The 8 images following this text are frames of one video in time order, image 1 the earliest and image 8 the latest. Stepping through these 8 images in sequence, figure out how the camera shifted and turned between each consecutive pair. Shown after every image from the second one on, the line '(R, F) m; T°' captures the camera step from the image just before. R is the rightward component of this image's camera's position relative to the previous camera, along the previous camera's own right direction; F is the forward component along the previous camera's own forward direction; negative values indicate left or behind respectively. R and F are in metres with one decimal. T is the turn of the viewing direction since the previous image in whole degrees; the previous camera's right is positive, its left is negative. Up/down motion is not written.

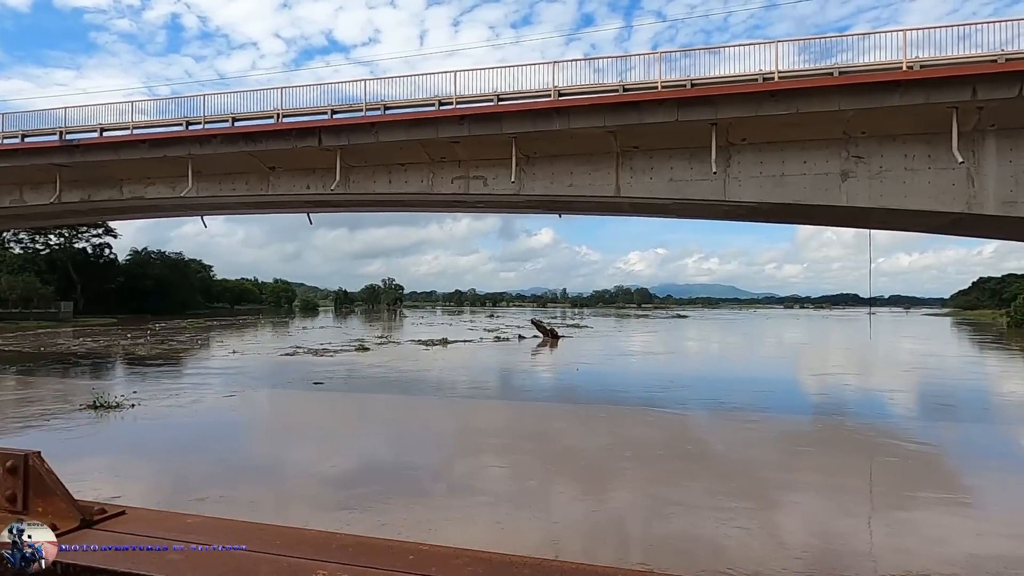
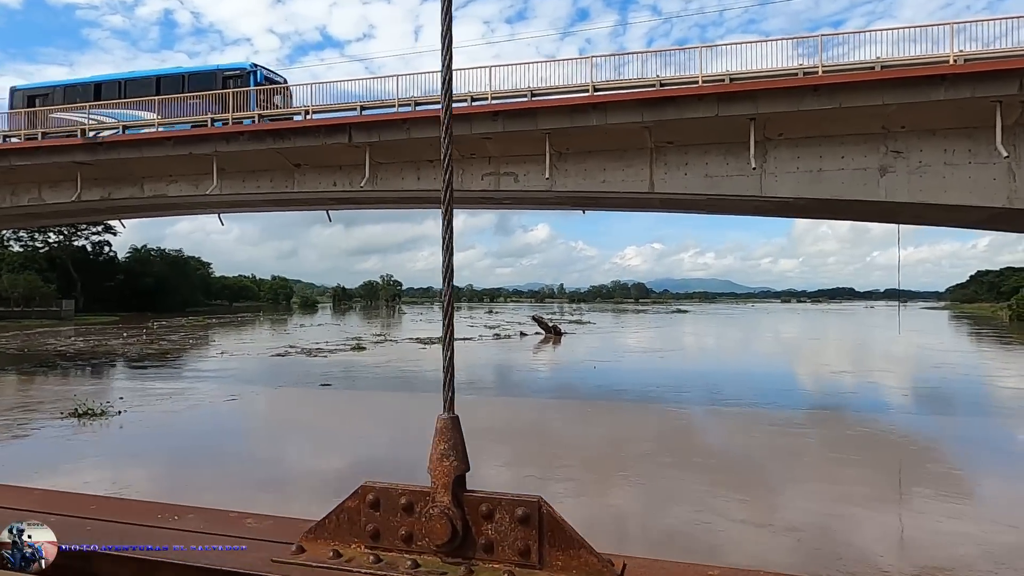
(-0.8, +0.1) m; 0°
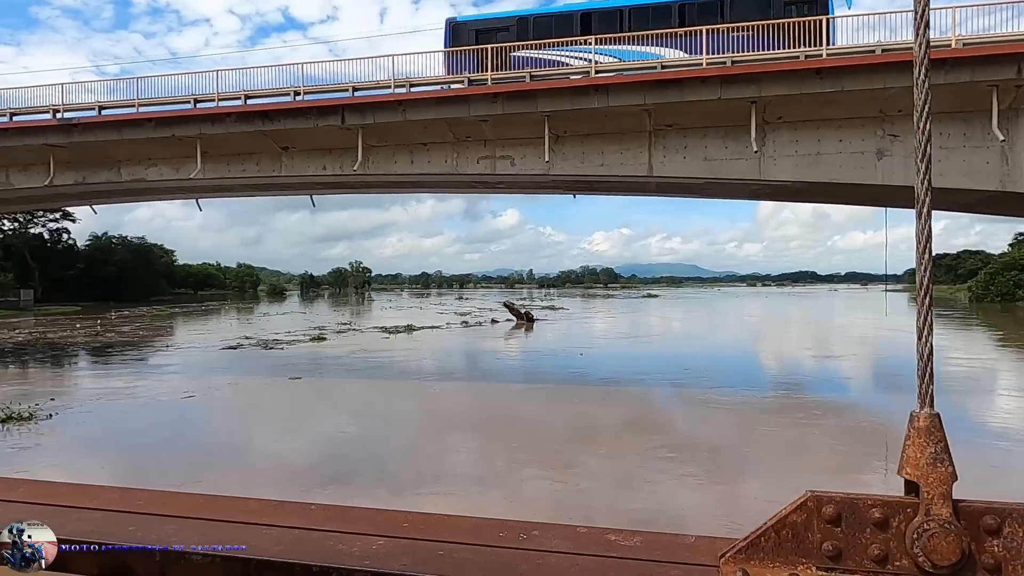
(-0.7, +0.2) m; +3°
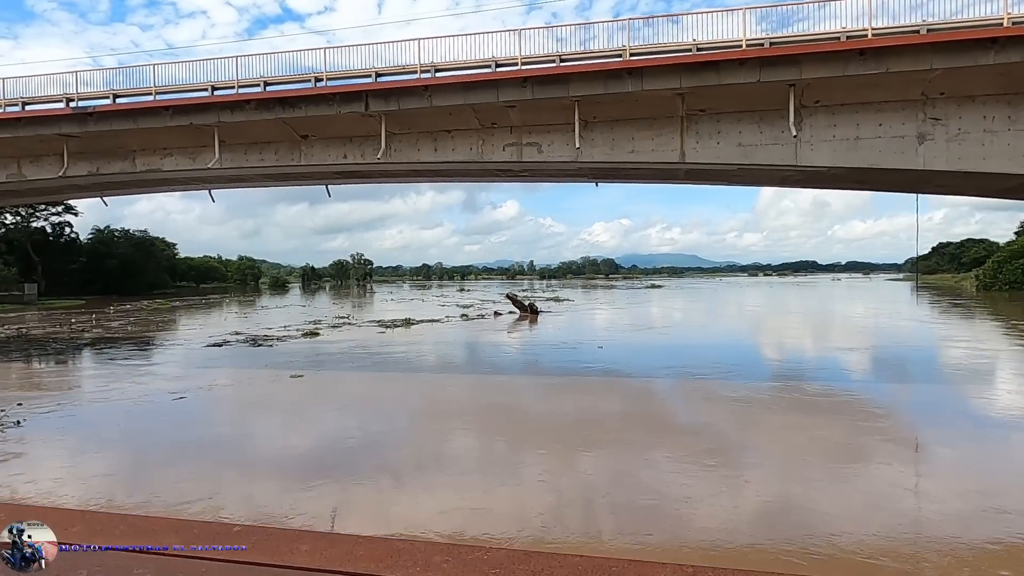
(-0.6, +0.3) m; 0°
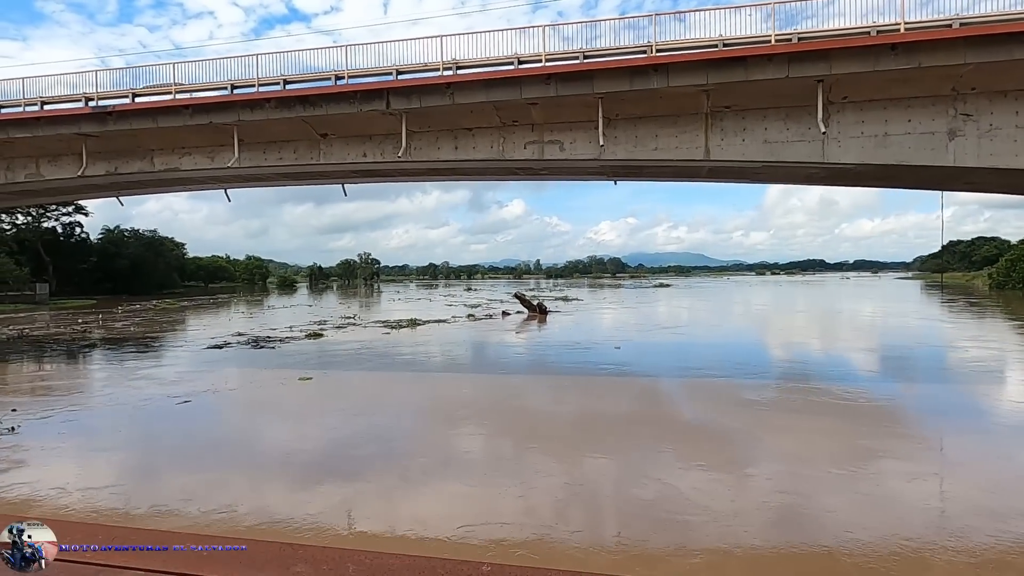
(-0.4, +0.1) m; -1°
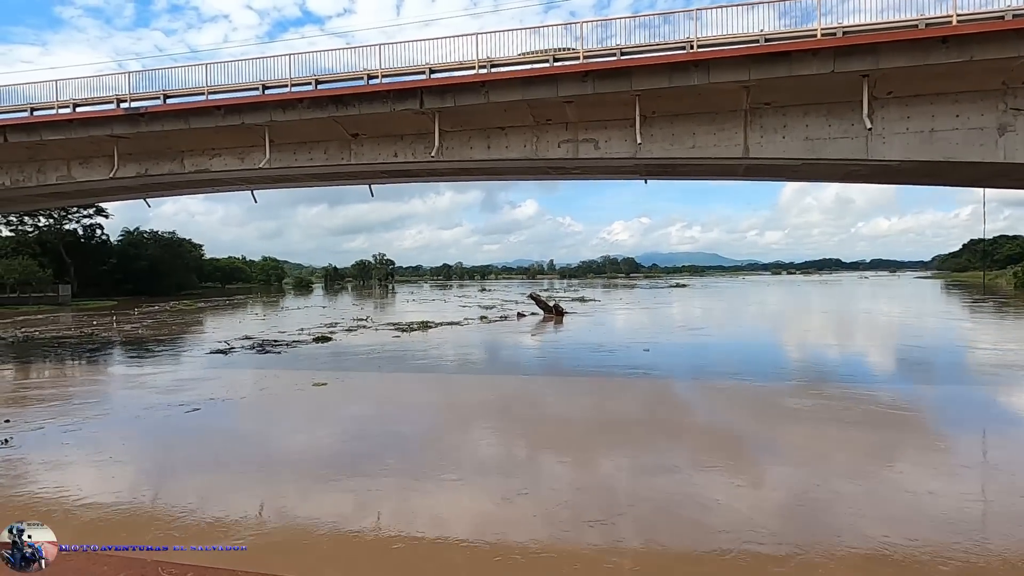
(-0.5, +0.2) m; -1°
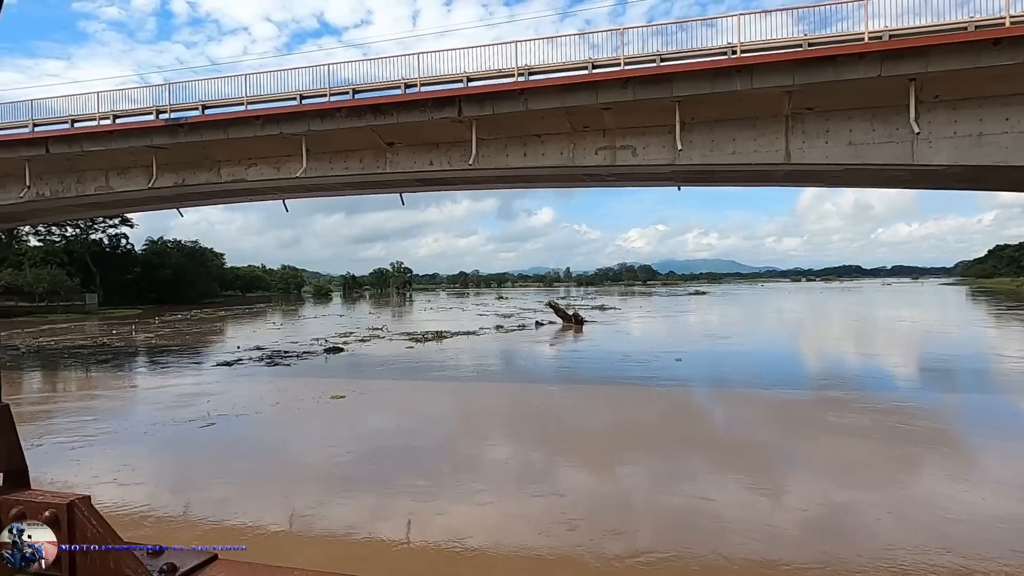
(-0.5, +0.1) m; -1°
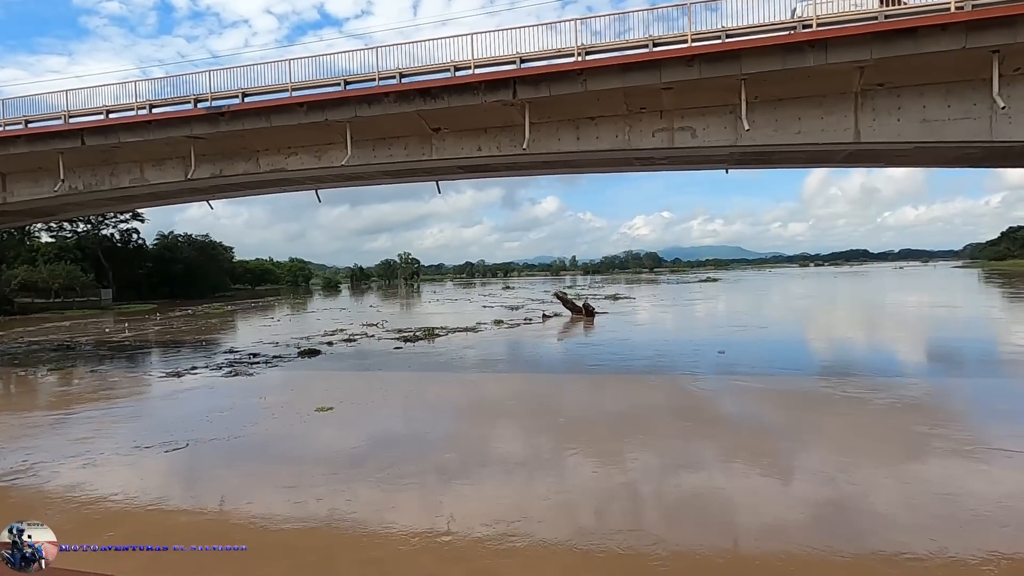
(-1.1, +0.4) m; 0°
